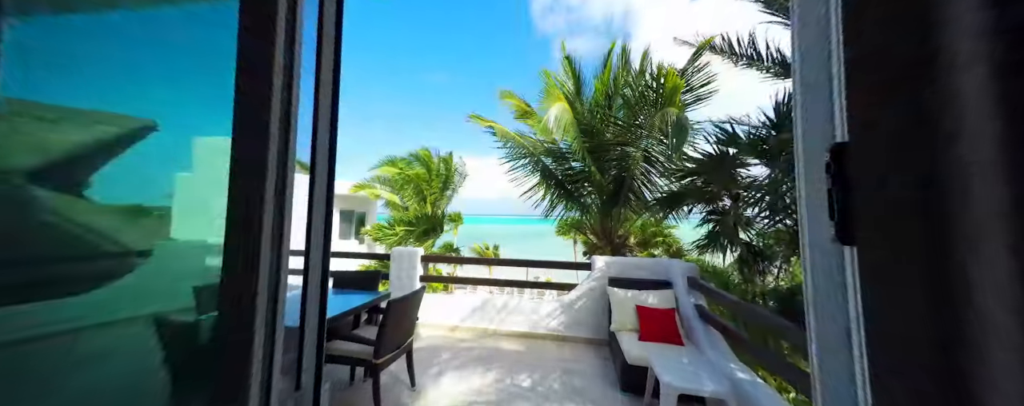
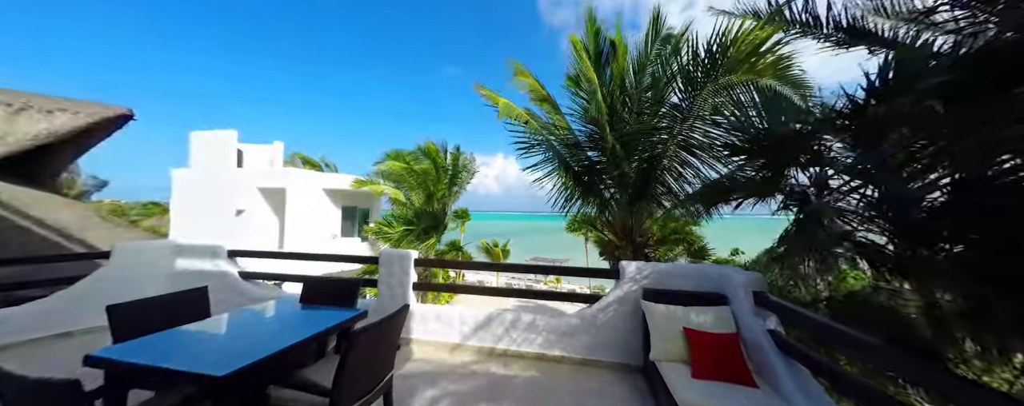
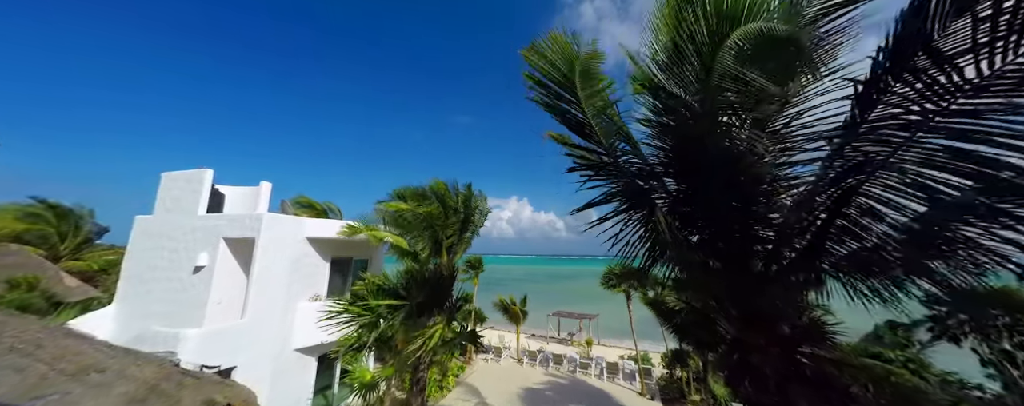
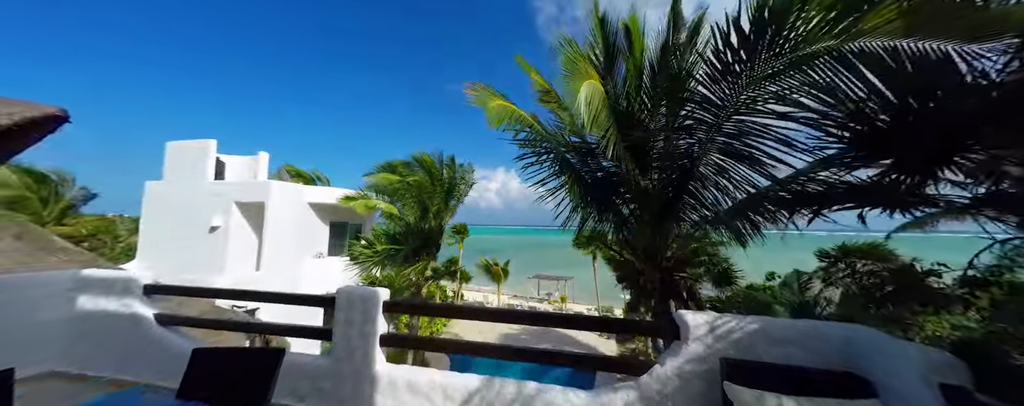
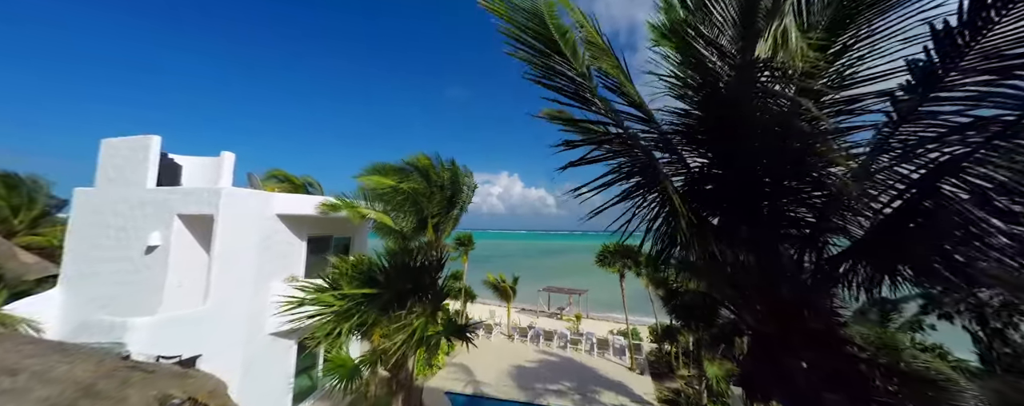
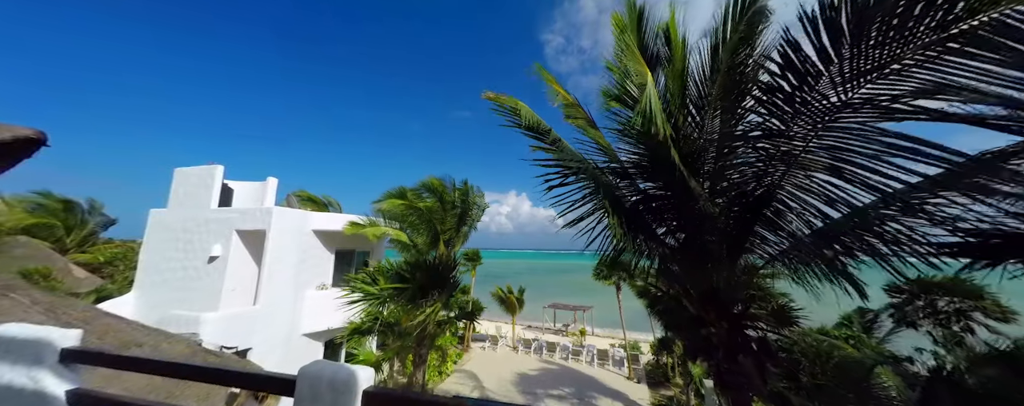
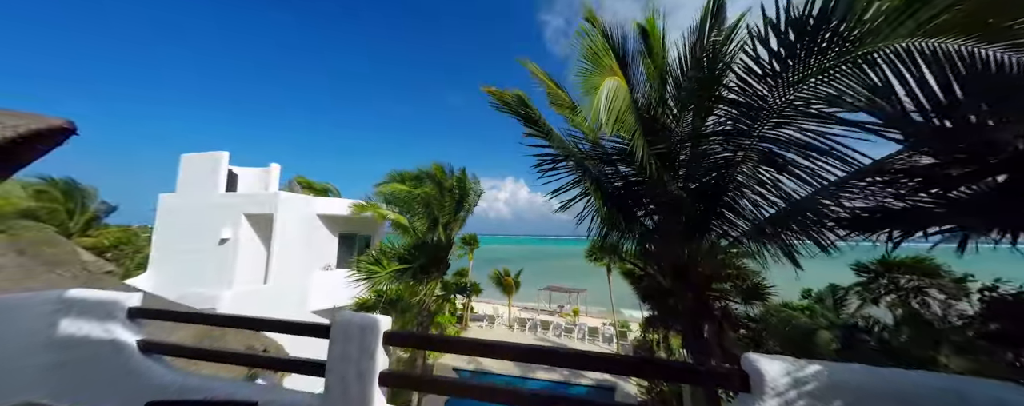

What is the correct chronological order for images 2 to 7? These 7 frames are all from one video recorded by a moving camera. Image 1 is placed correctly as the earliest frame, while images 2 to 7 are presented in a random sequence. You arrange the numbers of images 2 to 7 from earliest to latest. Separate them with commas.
2, 4, 7, 6, 3, 5
